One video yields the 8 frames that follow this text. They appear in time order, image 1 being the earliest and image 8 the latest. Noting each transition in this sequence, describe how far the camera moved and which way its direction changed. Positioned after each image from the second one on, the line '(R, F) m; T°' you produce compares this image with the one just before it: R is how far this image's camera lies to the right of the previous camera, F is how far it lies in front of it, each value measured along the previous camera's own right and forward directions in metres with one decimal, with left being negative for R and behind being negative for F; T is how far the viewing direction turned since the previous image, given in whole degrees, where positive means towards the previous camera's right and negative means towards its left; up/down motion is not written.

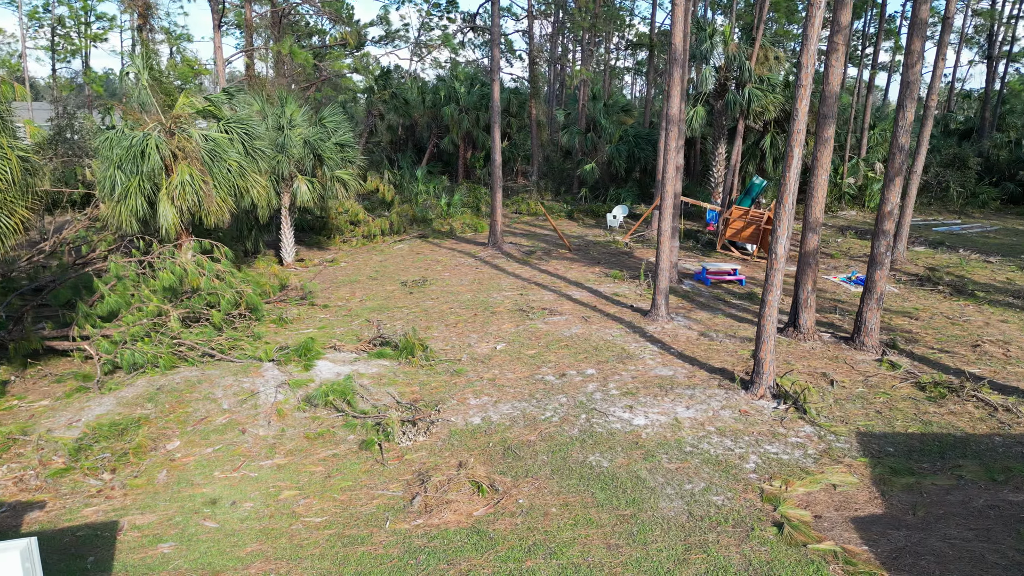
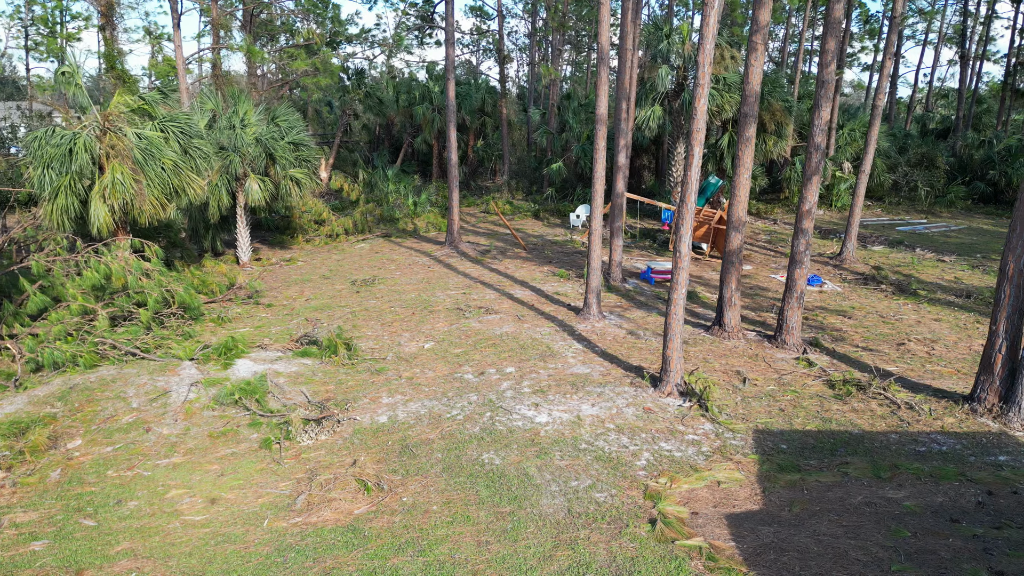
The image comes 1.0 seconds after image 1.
(+0.6, 0.0) m; 0°
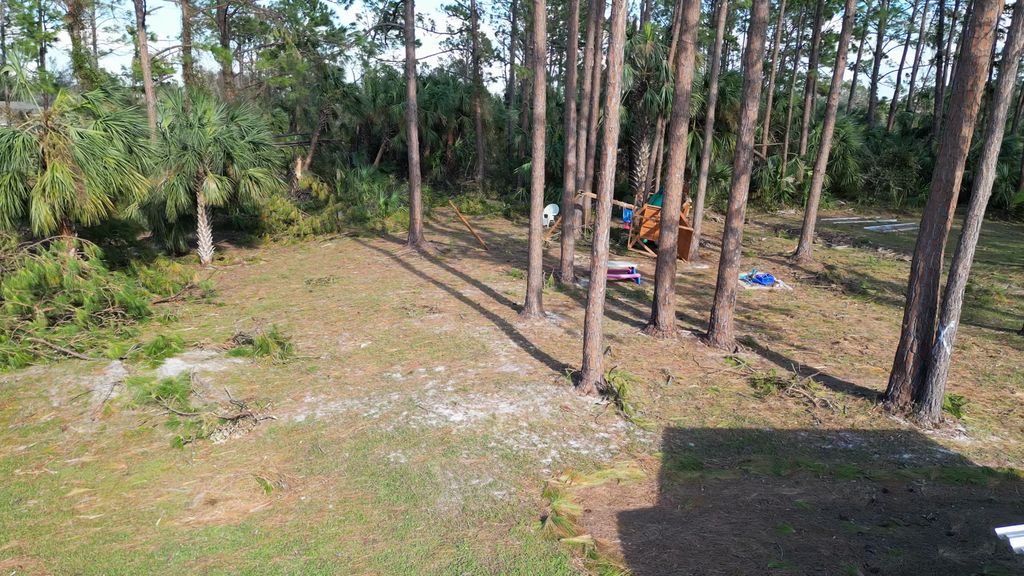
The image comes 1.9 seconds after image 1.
(+0.5, 0.0) m; 0°
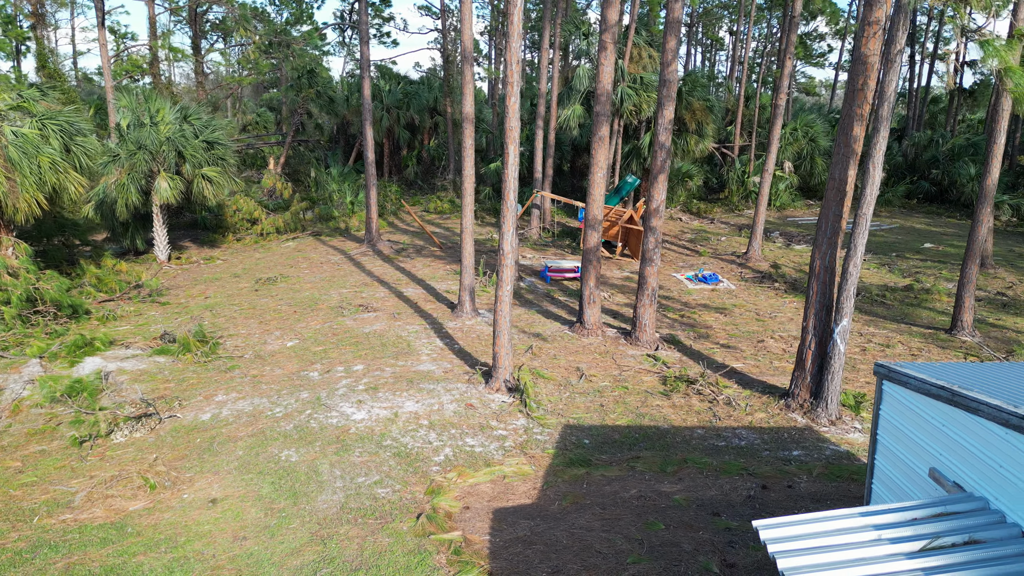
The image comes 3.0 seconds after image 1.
(+0.6, 0.0) m; 0°
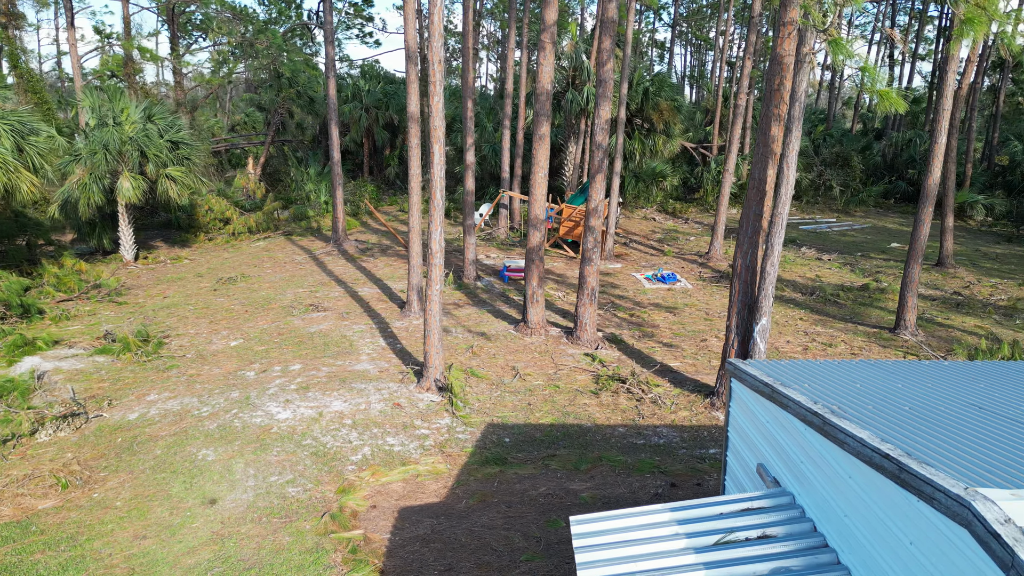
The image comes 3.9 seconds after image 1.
(+0.4, 0.0) m; 0°
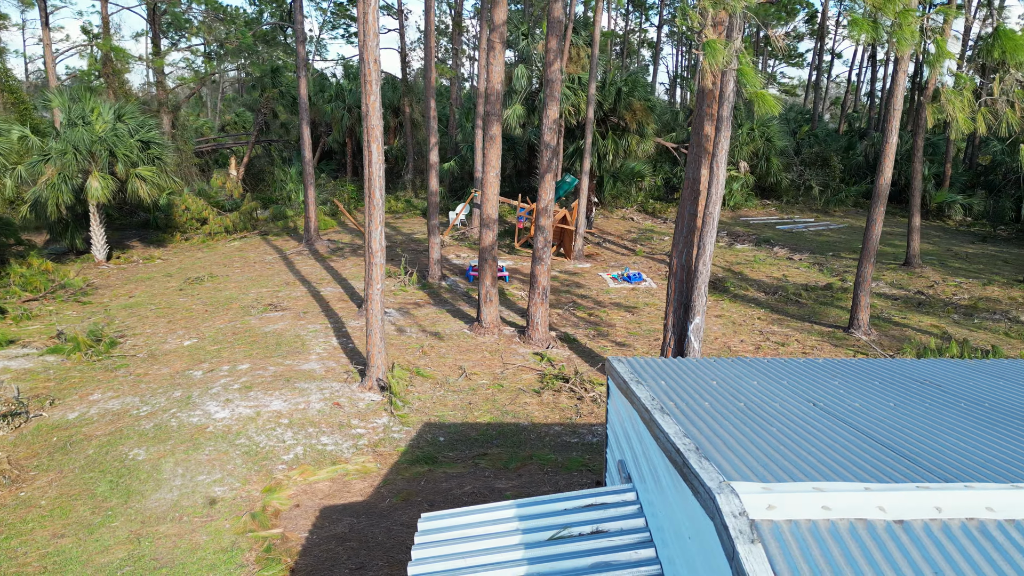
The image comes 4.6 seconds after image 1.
(+0.4, 0.0) m; 0°
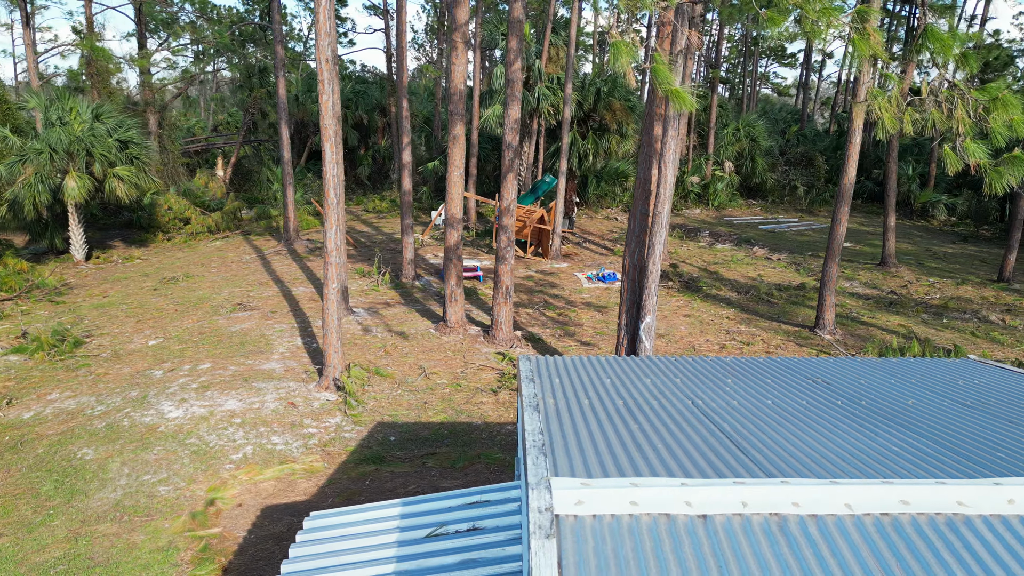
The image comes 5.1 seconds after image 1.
(+0.3, 0.0) m; 0°
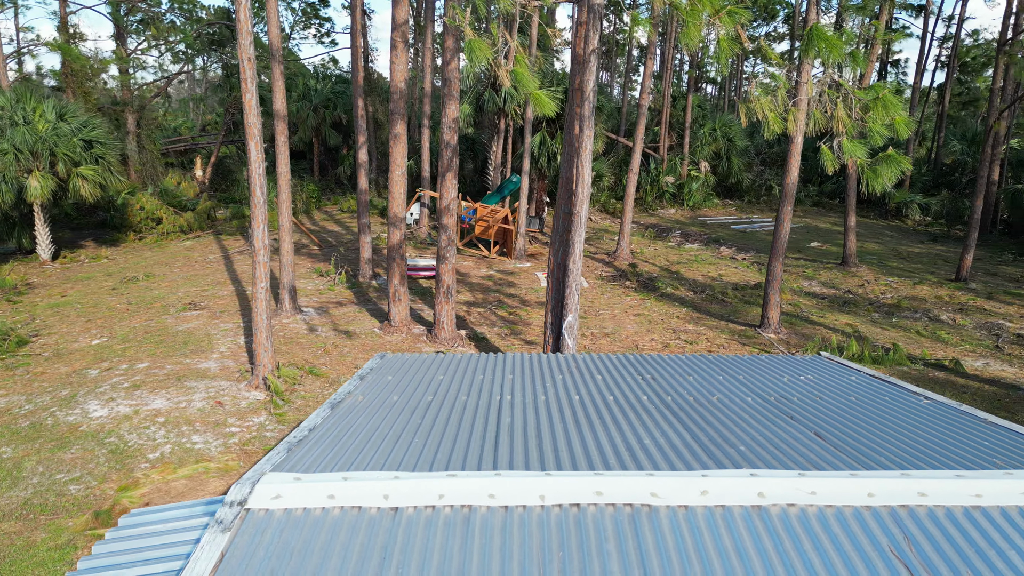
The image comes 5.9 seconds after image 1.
(+0.4, 0.0) m; 0°
